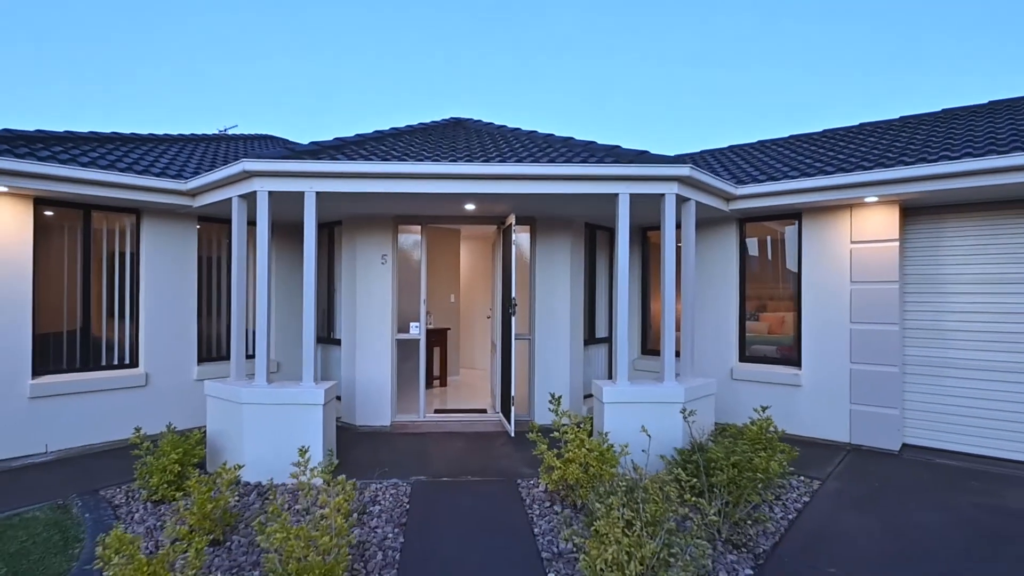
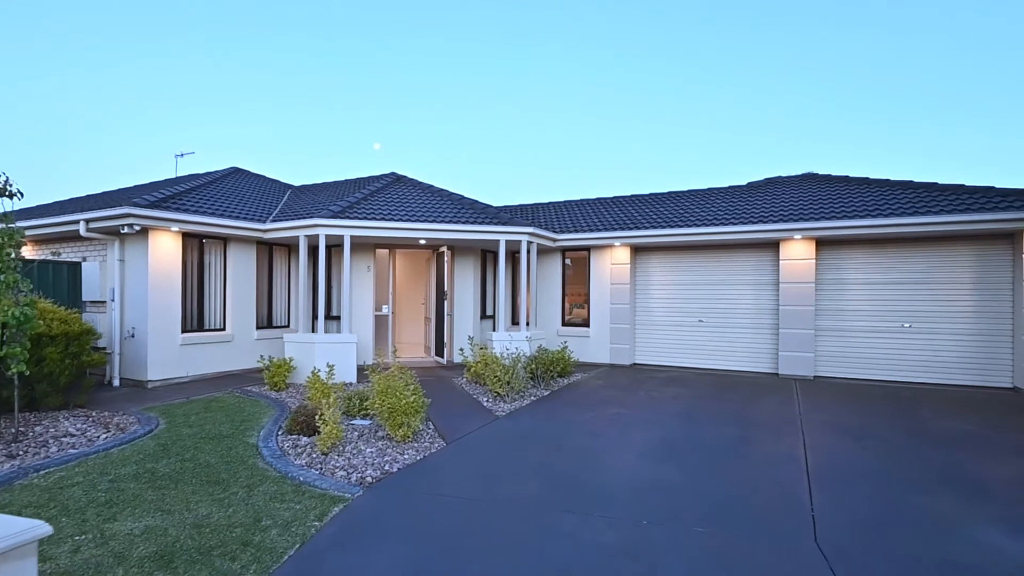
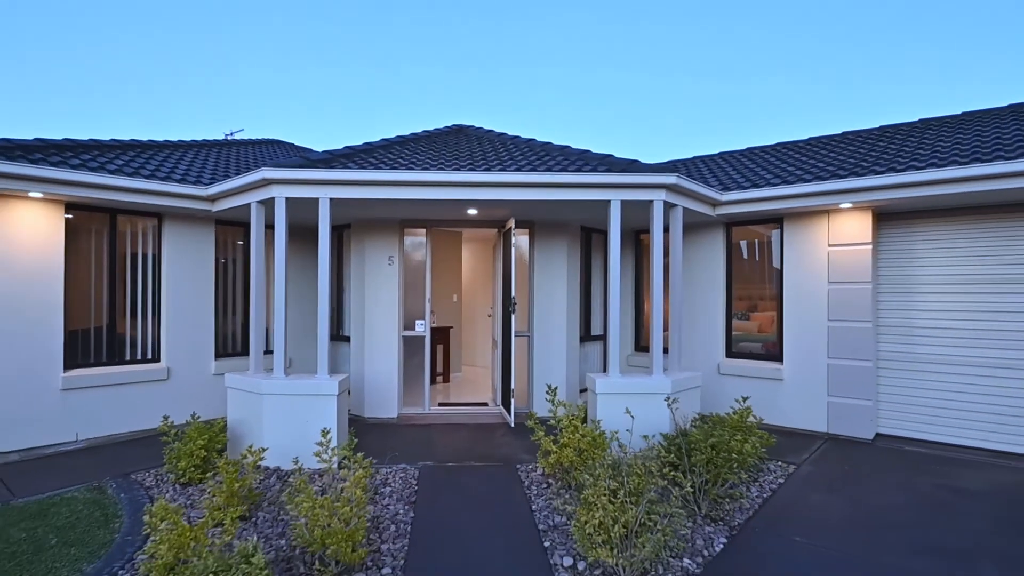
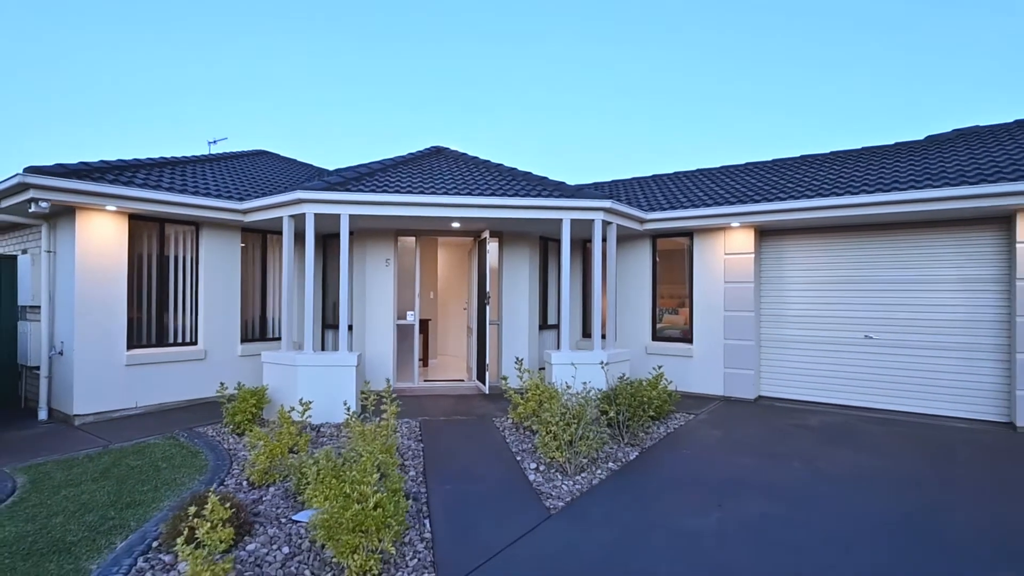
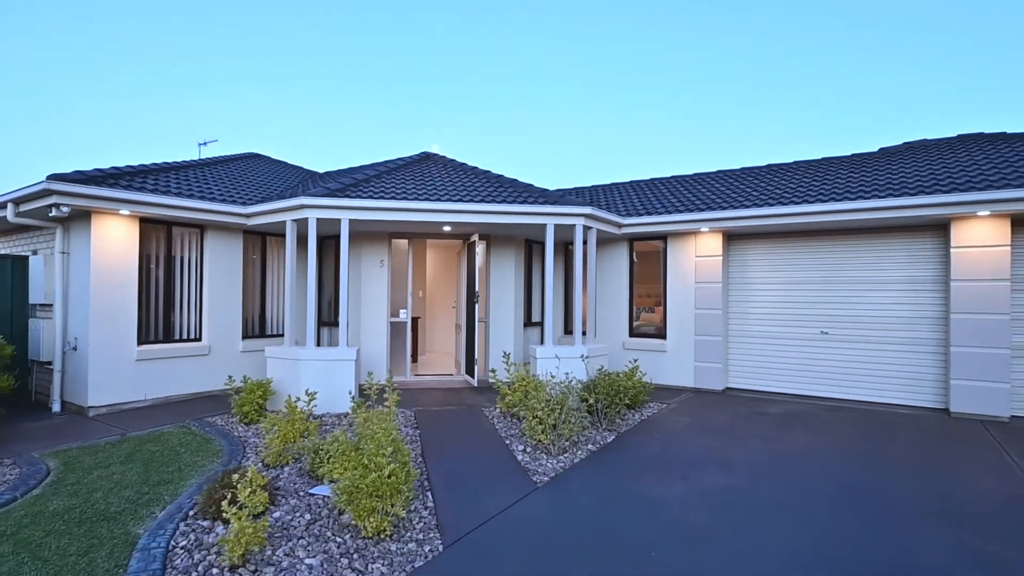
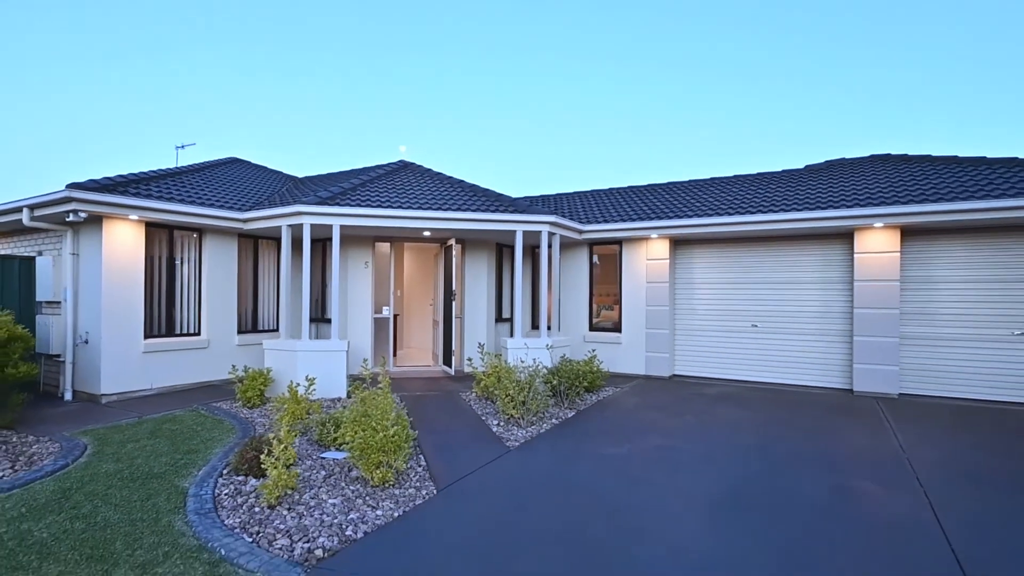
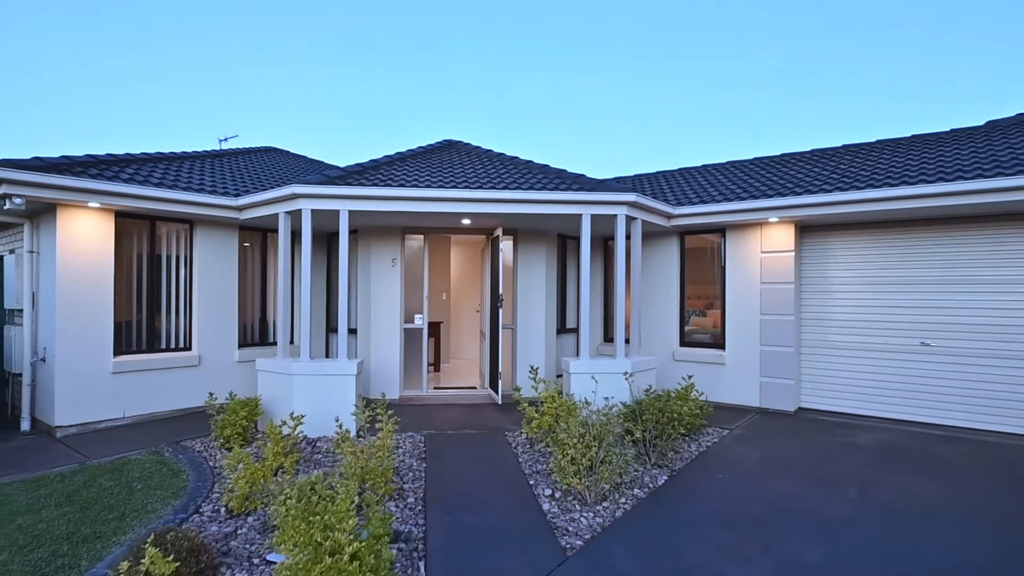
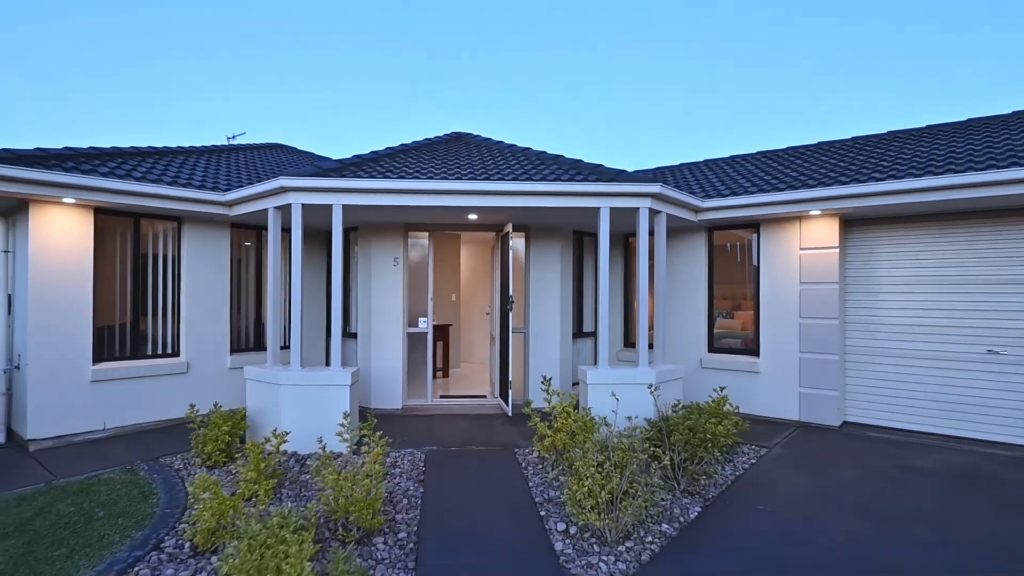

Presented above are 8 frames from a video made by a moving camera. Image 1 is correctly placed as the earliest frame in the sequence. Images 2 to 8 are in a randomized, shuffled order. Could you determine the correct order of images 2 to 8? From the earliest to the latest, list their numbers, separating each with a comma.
3, 8, 7, 4, 5, 6, 2
